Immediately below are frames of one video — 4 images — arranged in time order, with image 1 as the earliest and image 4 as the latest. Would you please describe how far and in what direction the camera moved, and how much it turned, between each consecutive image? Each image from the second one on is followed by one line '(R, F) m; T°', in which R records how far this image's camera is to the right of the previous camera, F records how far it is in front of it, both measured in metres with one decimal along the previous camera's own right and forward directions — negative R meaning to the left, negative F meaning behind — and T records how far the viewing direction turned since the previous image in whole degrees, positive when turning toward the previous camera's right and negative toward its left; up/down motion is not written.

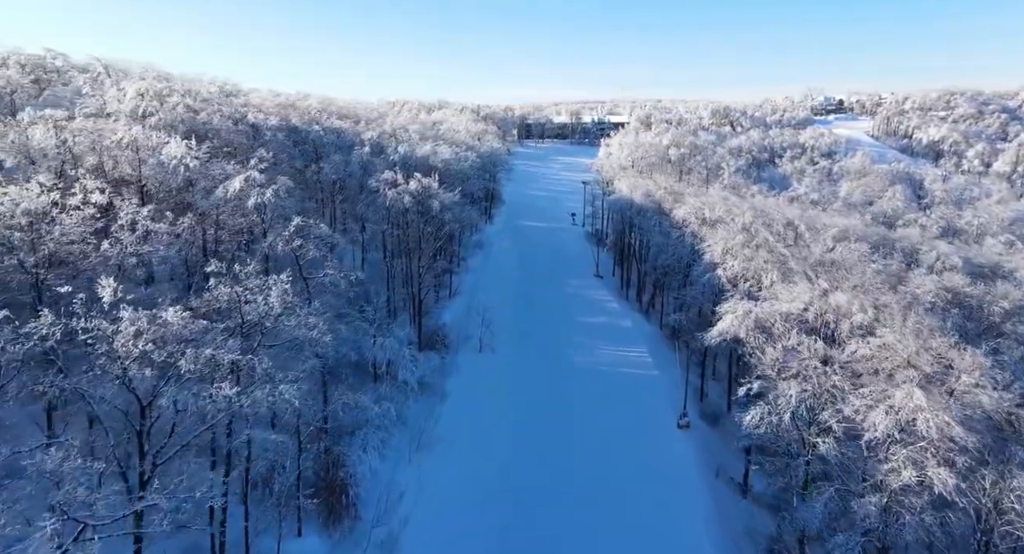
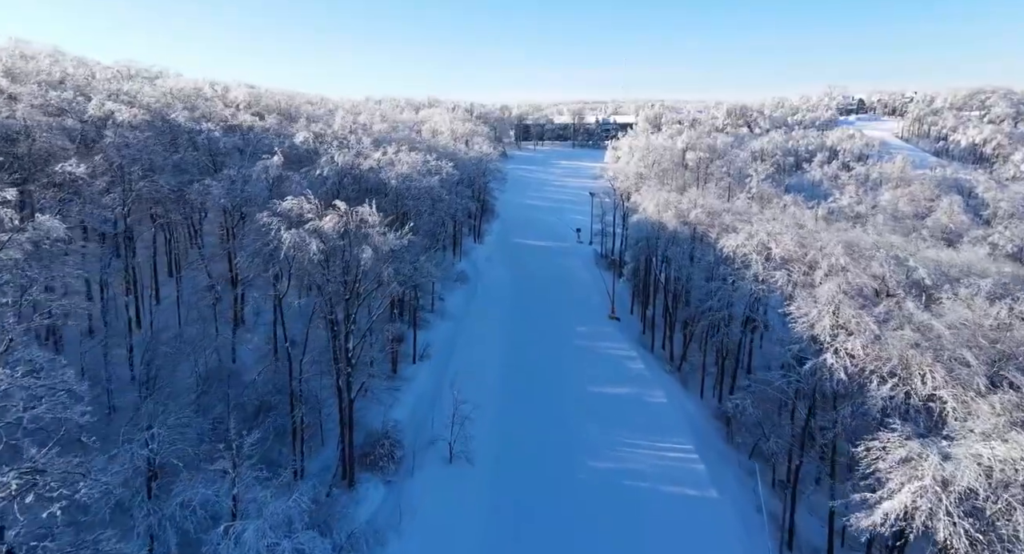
(+0.7, +17.0) m; 0°
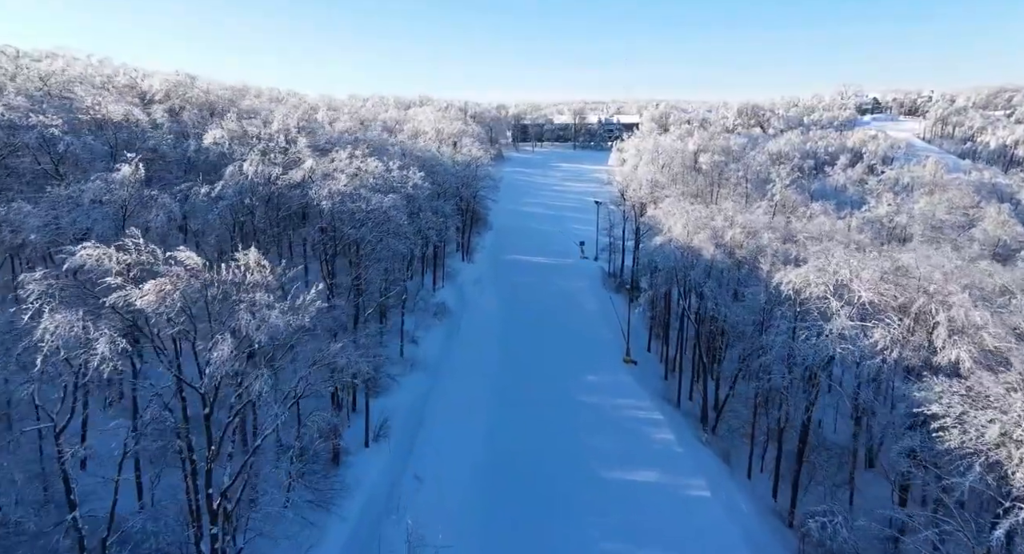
(+0.5, +11.7) m; 0°
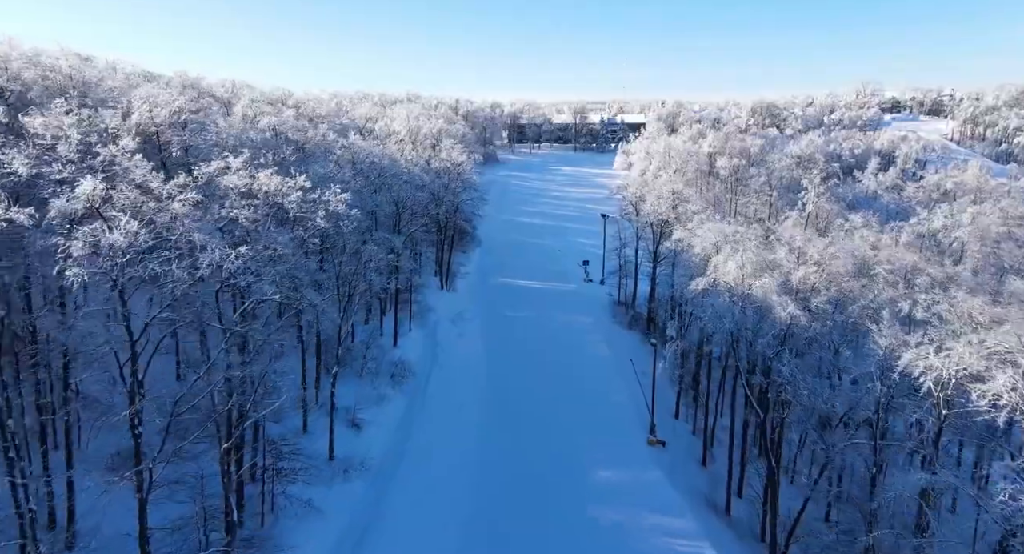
(+0.9, +13.5) m; 0°
